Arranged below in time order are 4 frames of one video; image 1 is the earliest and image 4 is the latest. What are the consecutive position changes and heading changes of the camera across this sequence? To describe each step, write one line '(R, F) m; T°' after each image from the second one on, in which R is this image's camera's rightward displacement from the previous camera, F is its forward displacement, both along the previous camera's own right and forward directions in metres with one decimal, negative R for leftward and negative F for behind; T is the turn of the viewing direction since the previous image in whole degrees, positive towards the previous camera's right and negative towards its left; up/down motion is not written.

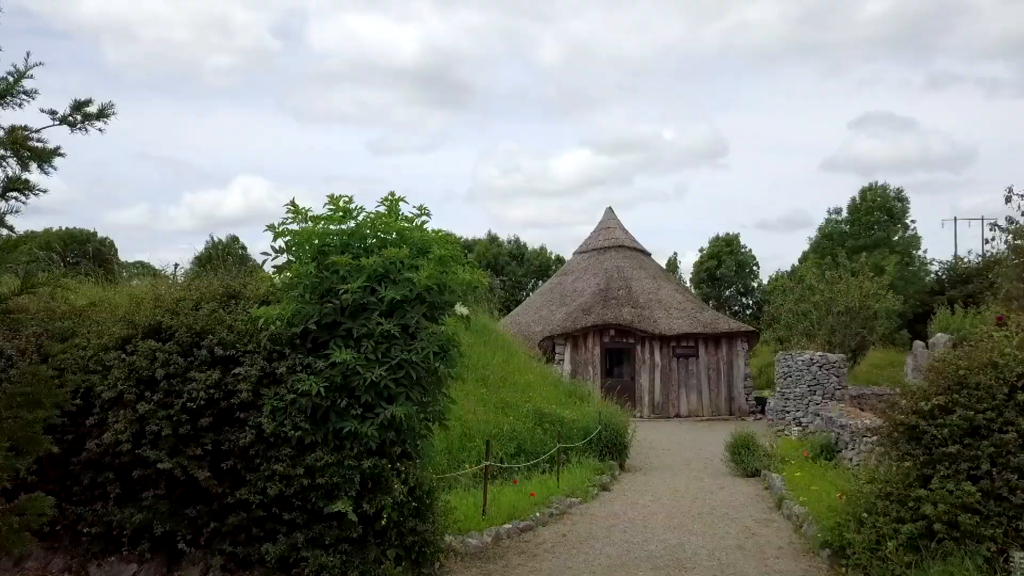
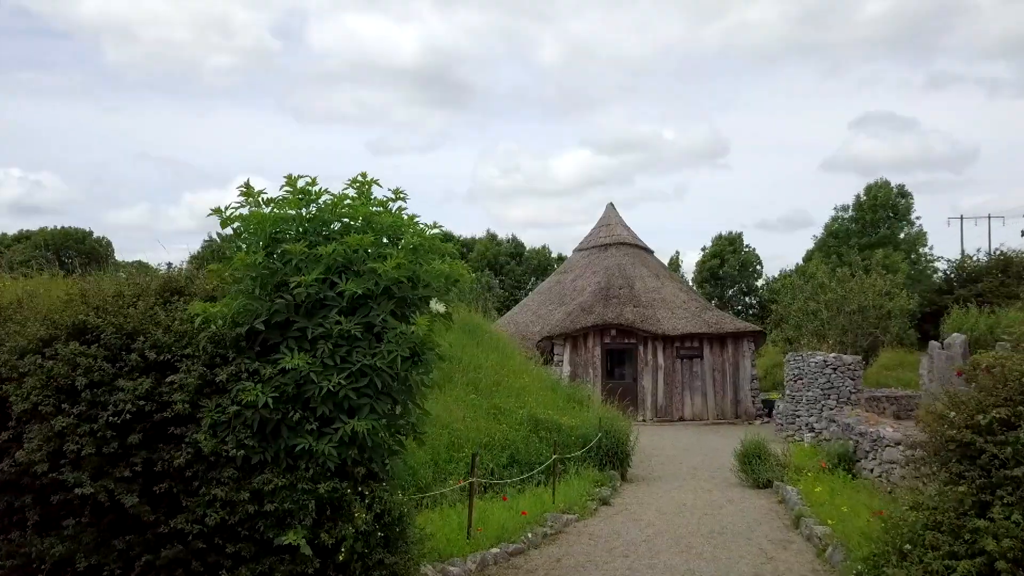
(+0.1, +0.8) m; 0°
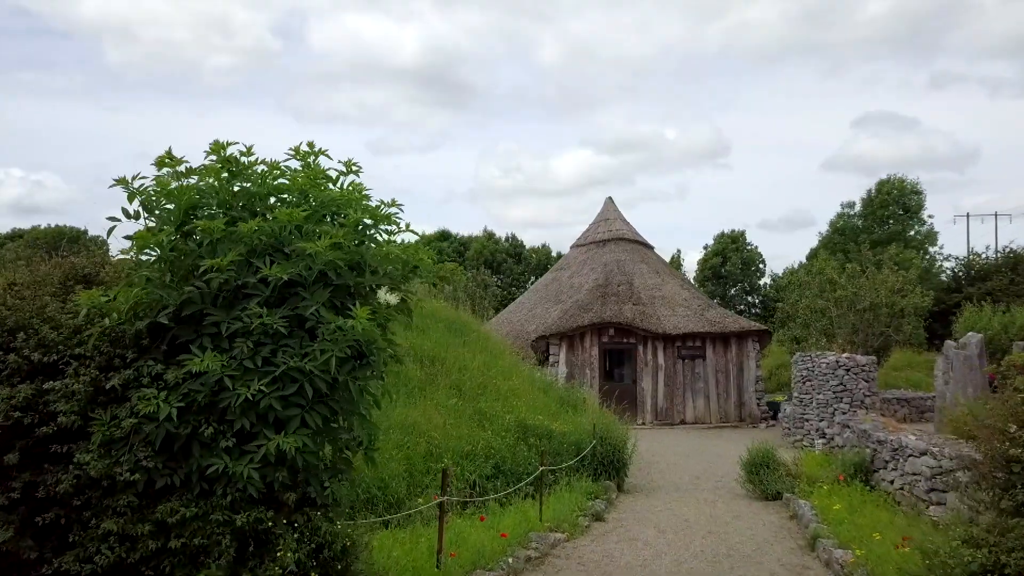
(+0.2, +0.9) m; 0°
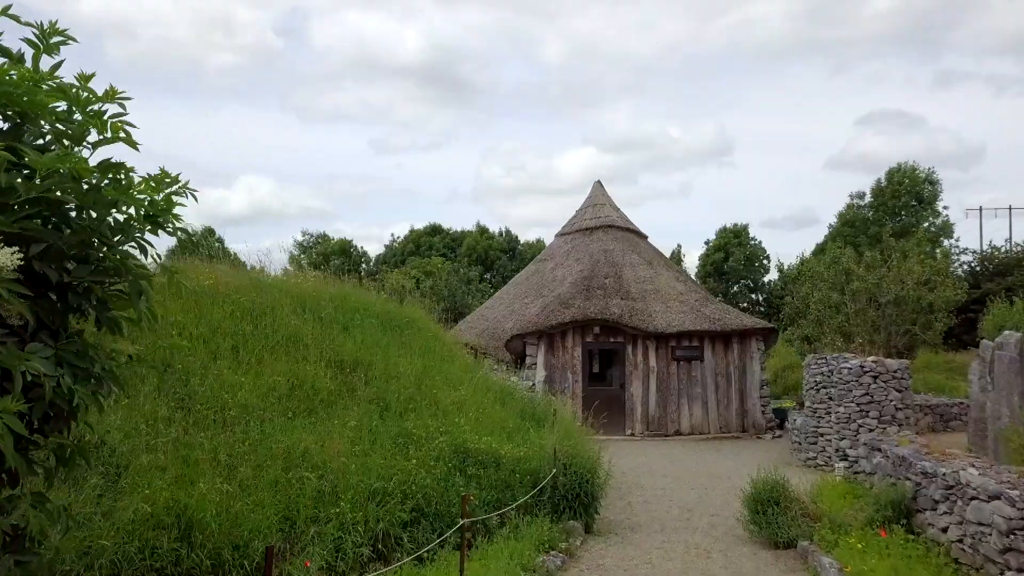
(+0.7, +2.2) m; 0°
